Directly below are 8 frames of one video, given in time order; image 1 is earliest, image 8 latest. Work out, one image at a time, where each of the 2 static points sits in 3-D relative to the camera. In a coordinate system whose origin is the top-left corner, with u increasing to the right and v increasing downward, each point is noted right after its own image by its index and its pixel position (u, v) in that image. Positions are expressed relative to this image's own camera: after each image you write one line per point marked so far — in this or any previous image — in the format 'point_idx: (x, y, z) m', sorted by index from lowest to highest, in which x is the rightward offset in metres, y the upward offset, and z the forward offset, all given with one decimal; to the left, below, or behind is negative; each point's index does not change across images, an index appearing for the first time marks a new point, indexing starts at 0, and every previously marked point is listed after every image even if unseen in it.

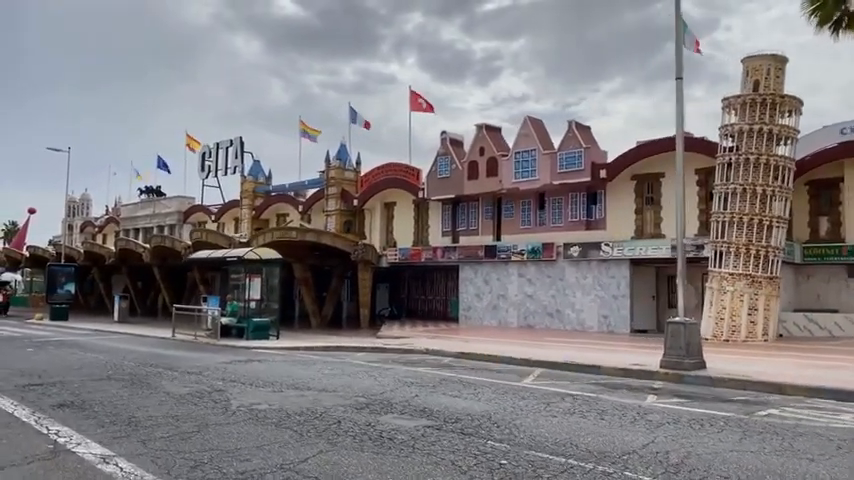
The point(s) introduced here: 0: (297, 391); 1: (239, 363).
0: (-2.2, -2.6, +11.6) m
1: (-4.5, -3.0, +16.2) m
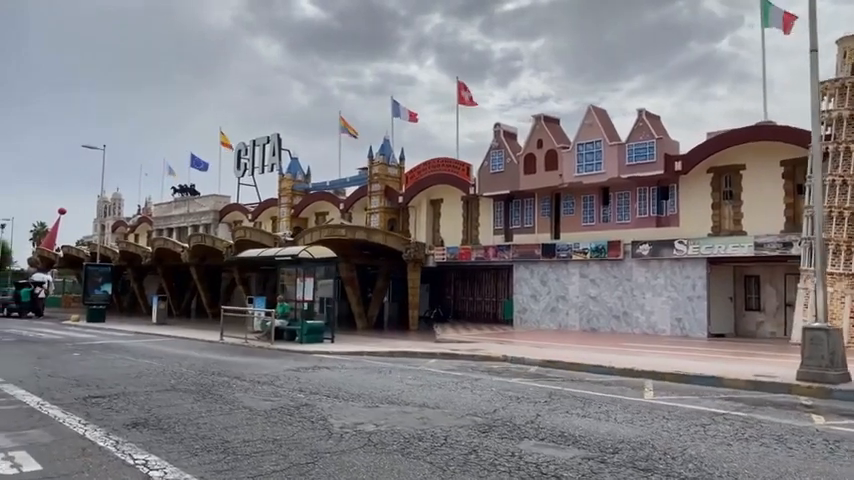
0: (-0.4, -2.5, +10.1) m
1: (-2.6, -2.9, +14.7) m
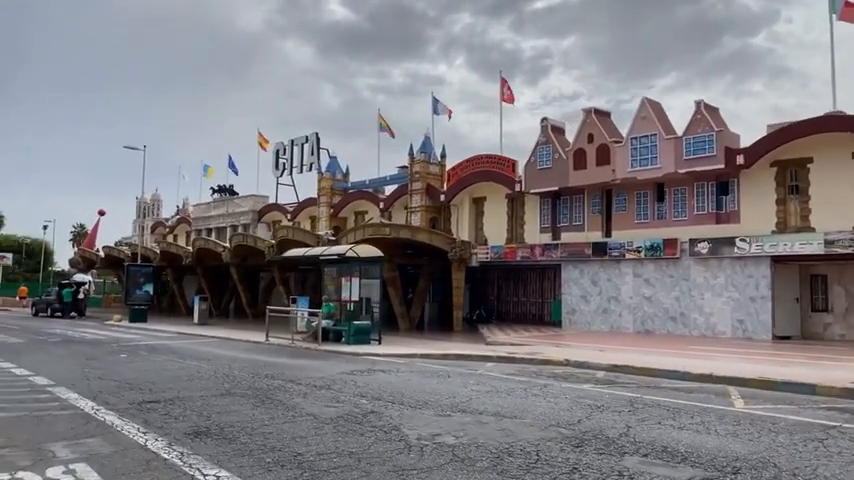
0: (+0.6, -2.5, +9.3) m
1: (-1.3, -2.8, +14.1) m
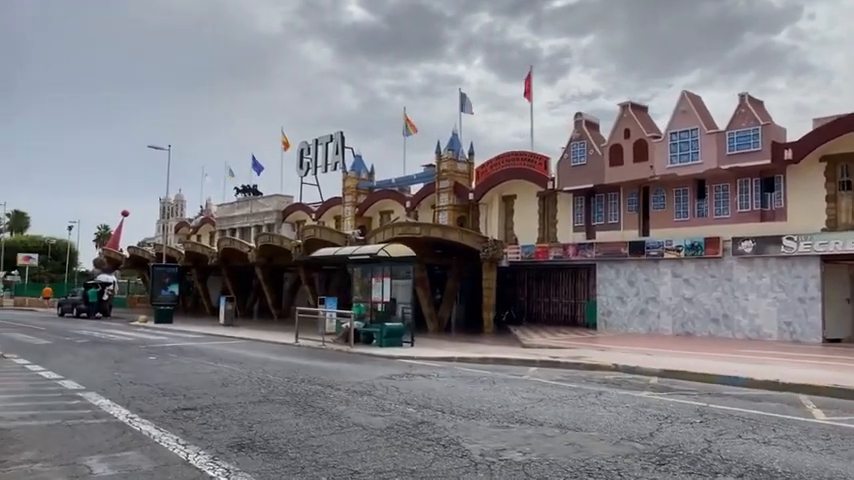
0: (+1.4, -2.4, +8.6) m
1: (-0.5, -2.8, +13.4) m
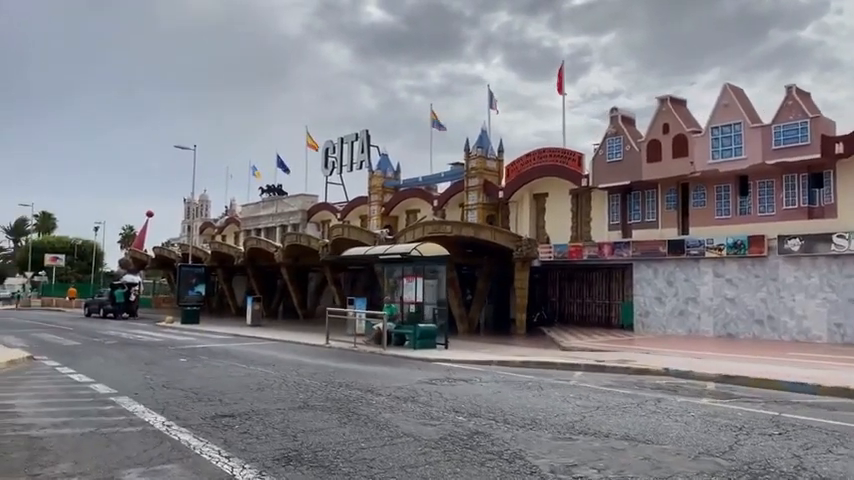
0: (+2.0, -2.4, +7.9) m
1: (+0.4, -2.8, +12.8) m
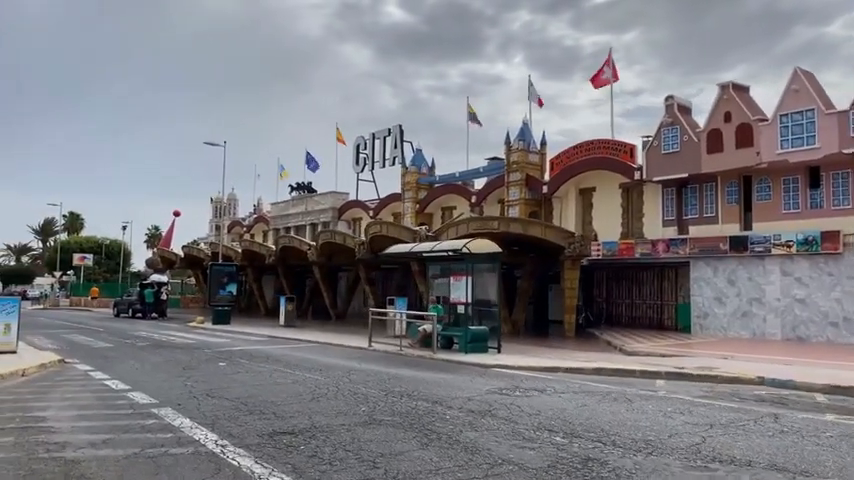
0: (+3.1, -2.3, +6.5) m
1: (+1.6, -2.6, +11.5) m
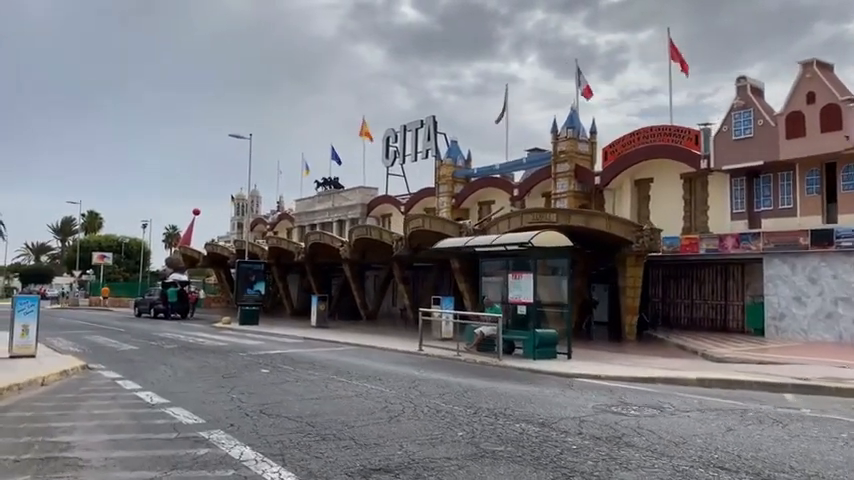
0: (+4.4, -2.1, +4.5) m
1: (+3.0, -2.4, +9.5) m
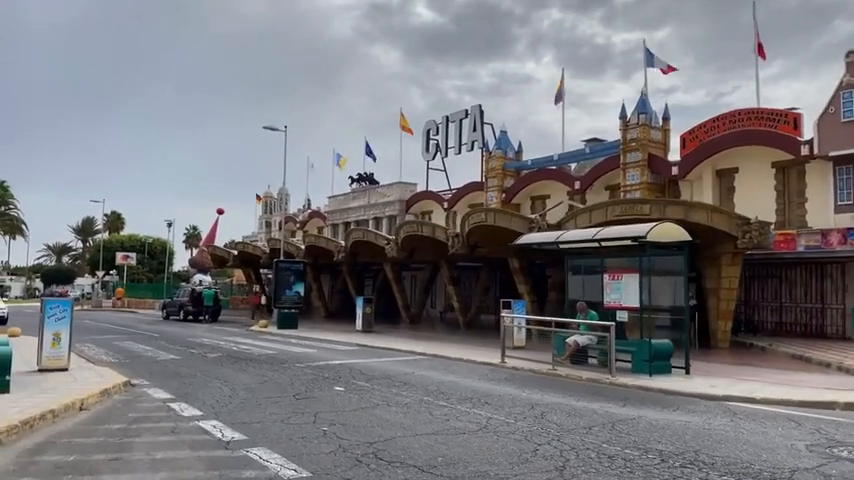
0: (+6.1, -1.9, +2.0) m
1: (+4.8, -2.3, +7.0) m
